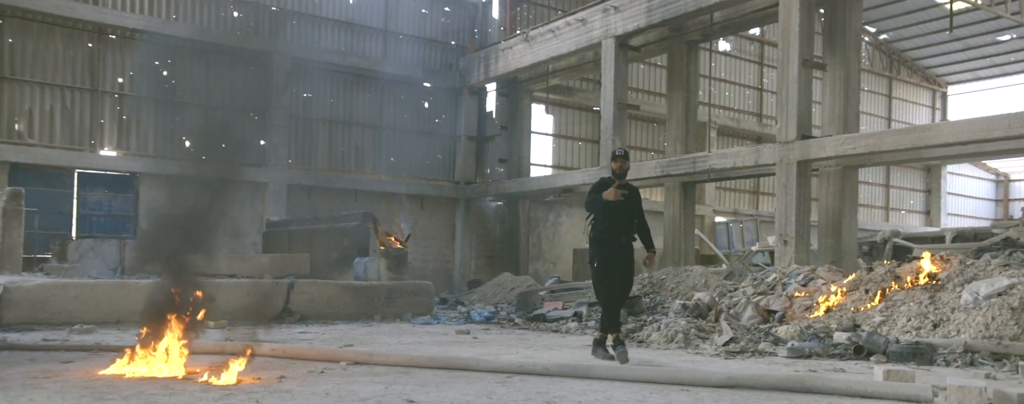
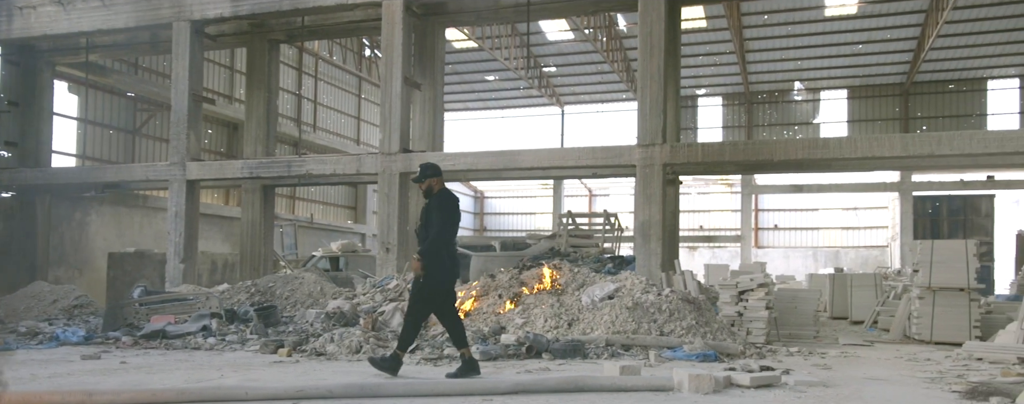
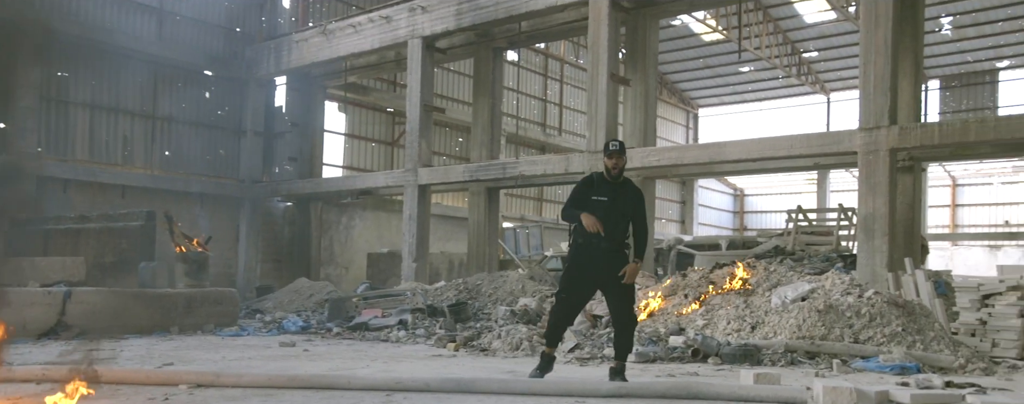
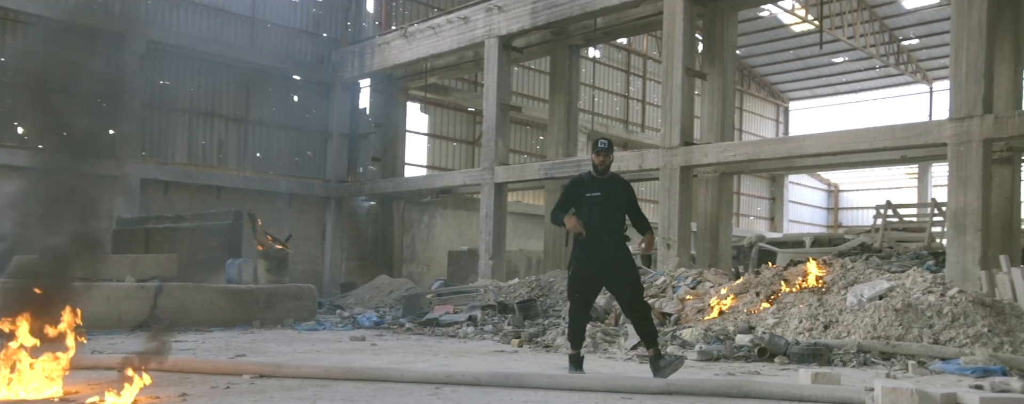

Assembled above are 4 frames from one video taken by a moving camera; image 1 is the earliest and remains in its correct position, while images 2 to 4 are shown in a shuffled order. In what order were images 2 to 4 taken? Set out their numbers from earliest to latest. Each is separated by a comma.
4, 3, 2
